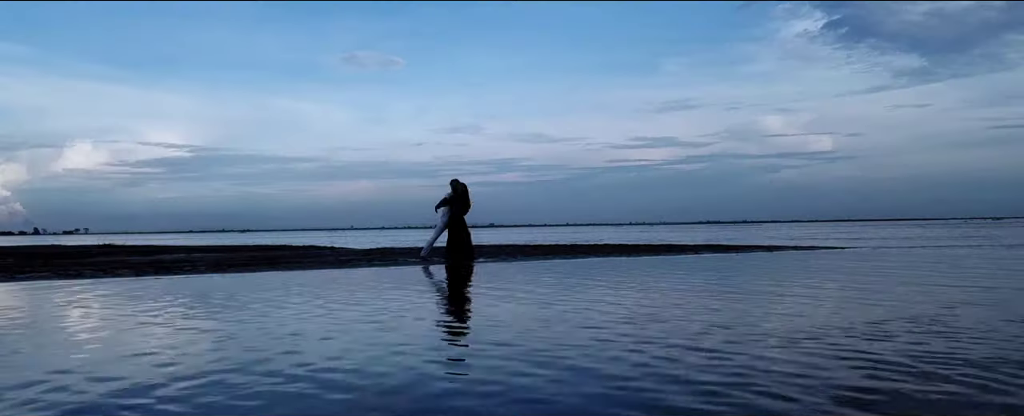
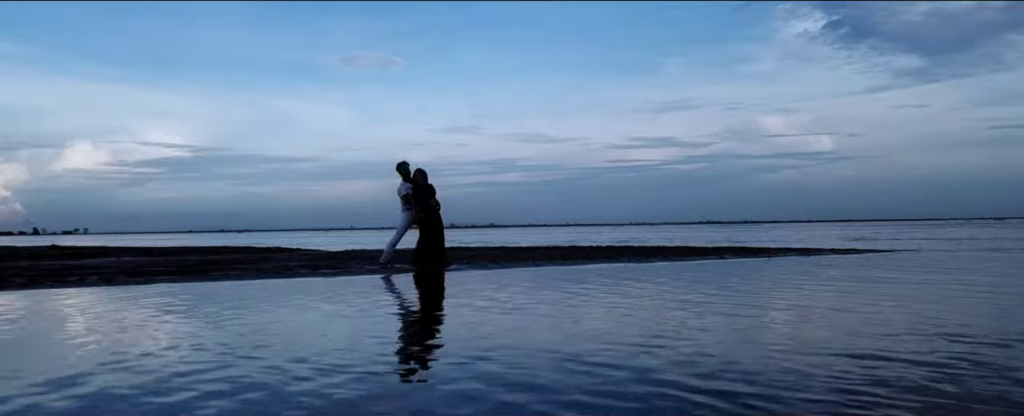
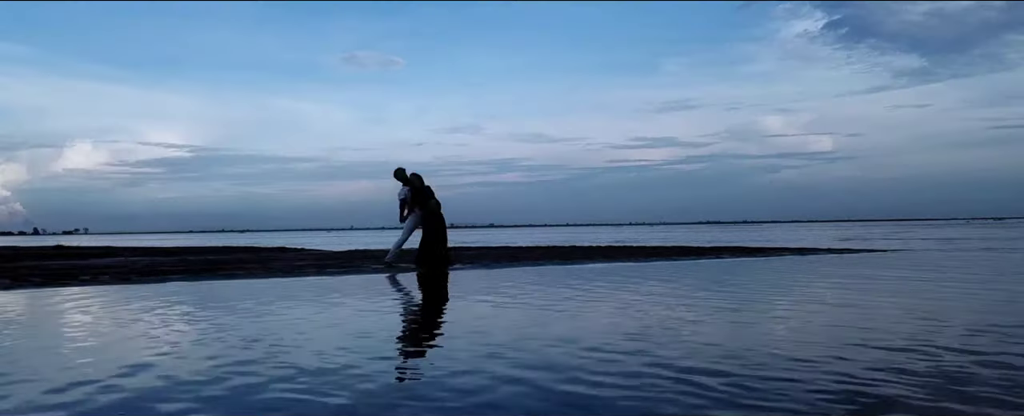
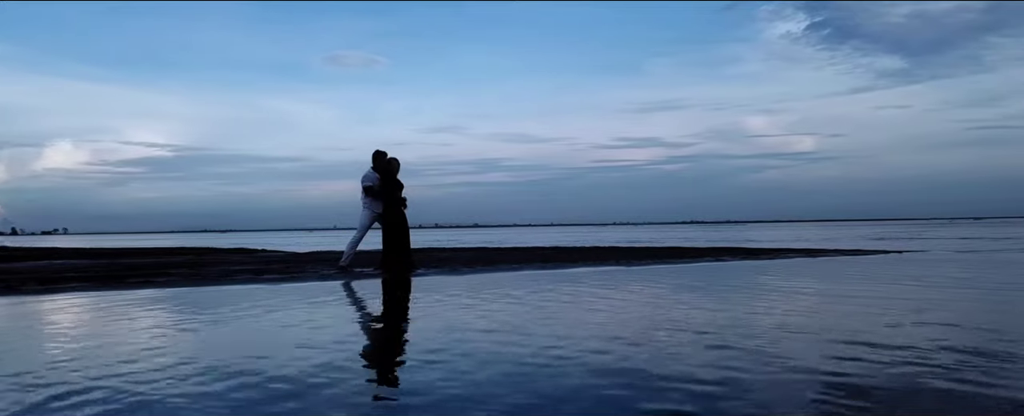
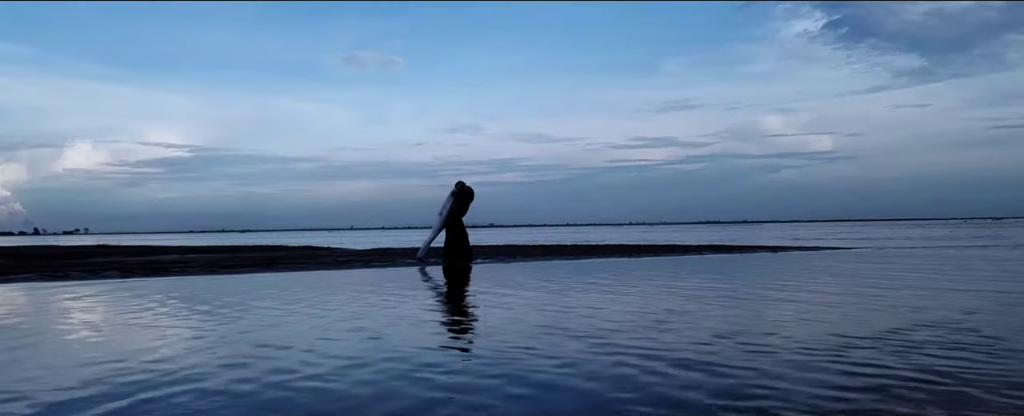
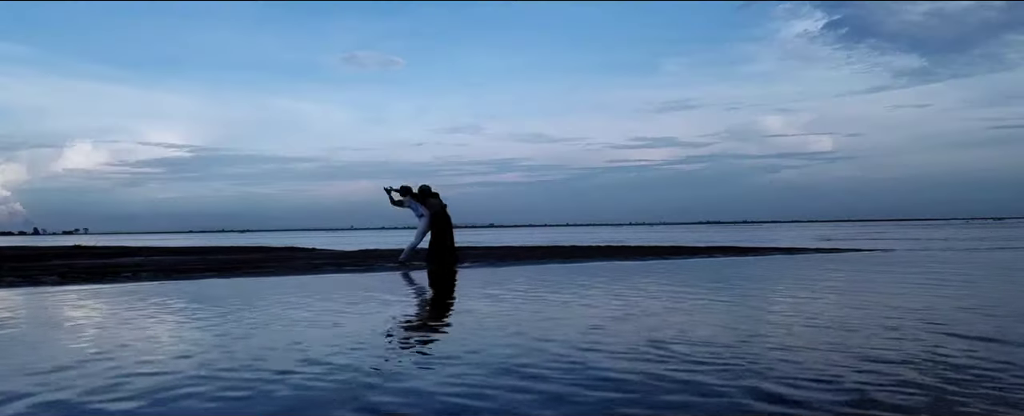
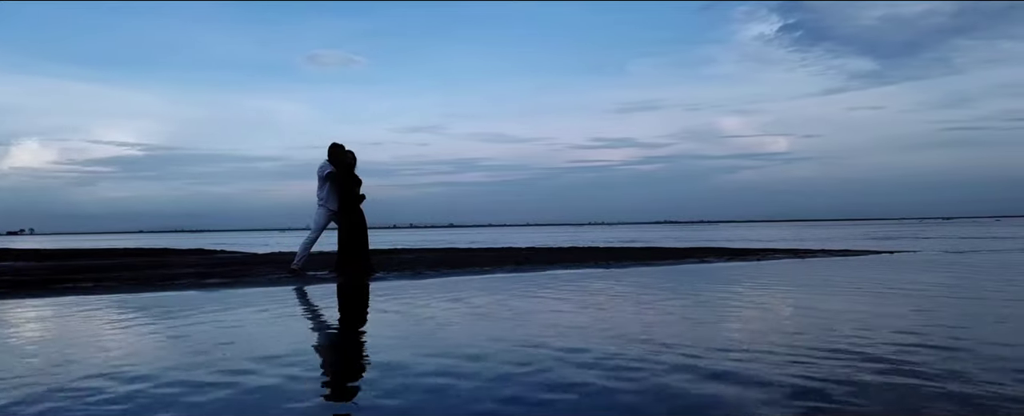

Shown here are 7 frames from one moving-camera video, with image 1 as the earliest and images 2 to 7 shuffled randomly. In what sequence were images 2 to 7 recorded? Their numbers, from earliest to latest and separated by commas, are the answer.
5, 6, 3, 2, 4, 7
